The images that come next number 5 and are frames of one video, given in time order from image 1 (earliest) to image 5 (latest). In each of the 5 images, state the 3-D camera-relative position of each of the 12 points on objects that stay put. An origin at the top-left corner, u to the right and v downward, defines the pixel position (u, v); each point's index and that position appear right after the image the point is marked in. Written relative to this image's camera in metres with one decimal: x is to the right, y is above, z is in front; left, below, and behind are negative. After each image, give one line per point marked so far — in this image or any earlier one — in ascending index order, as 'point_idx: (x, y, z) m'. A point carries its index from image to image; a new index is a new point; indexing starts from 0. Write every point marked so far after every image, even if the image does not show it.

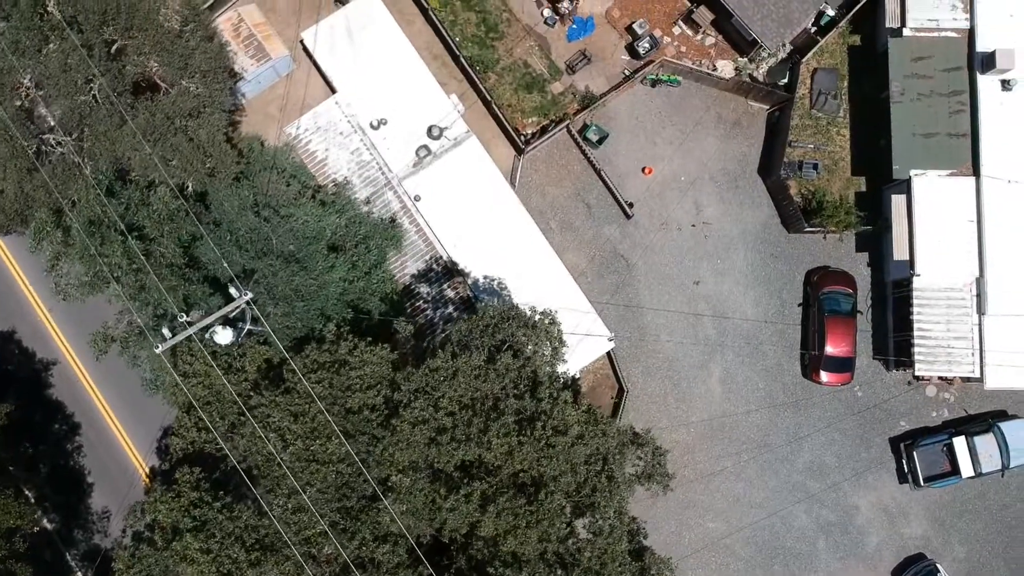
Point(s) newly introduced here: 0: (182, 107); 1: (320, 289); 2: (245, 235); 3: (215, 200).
0: (-6.3, +3.4, +17.3) m
1: (-3.6, 0.0, +17.1) m
2: (-4.9, +1.0, +16.8) m
3: (-5.6, +1.6, +17.0) m
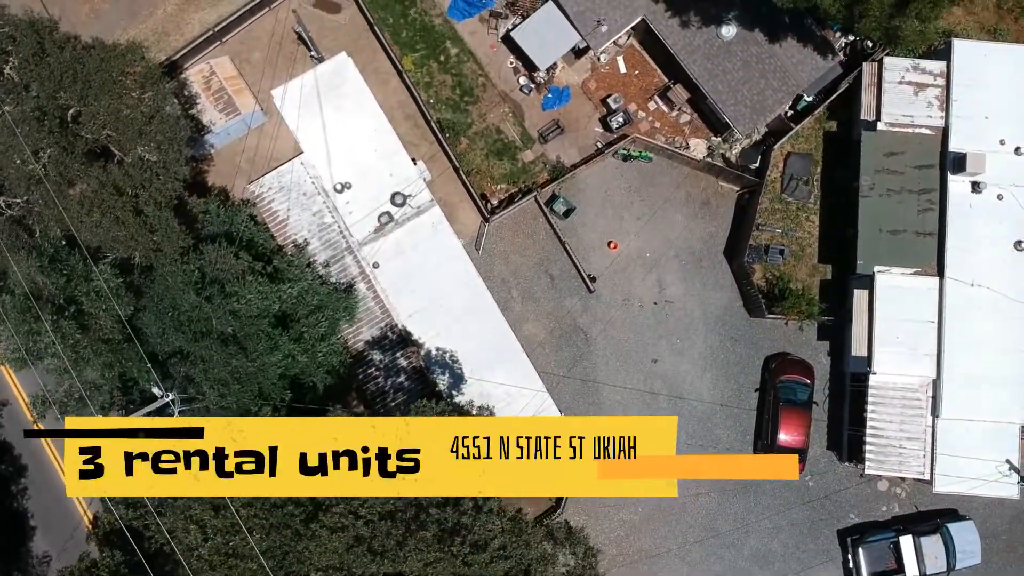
0: (-7.2, +2.1, +17.2) m
1: (-4.7, -1.5, +17.0) m
2: (-6.0, -0.4, +16.7) m
3: (-6.6, +0.2, +16.9) m
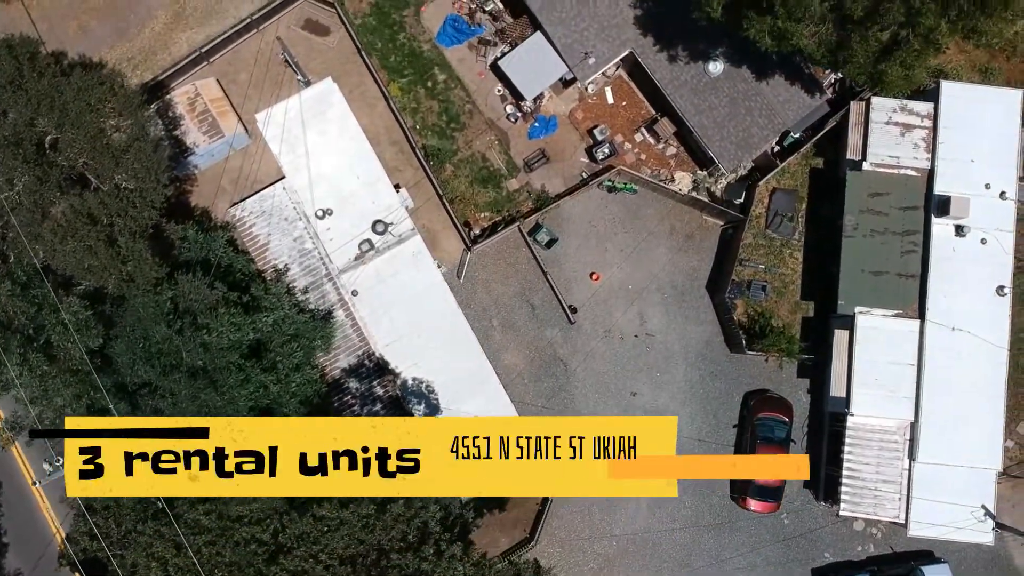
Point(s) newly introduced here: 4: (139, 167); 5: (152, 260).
0: (-7.6, +1.5, +17.2) m
1: (-5.3, -2.2, +17.0) m
2: (-6.5, -1.0, +16.7) m
3: (-7.1, -0.3, +16.9) m
4: (-7.2, +2.3, +17.6) m
5: (-6.9, +0.5, +17.5) m
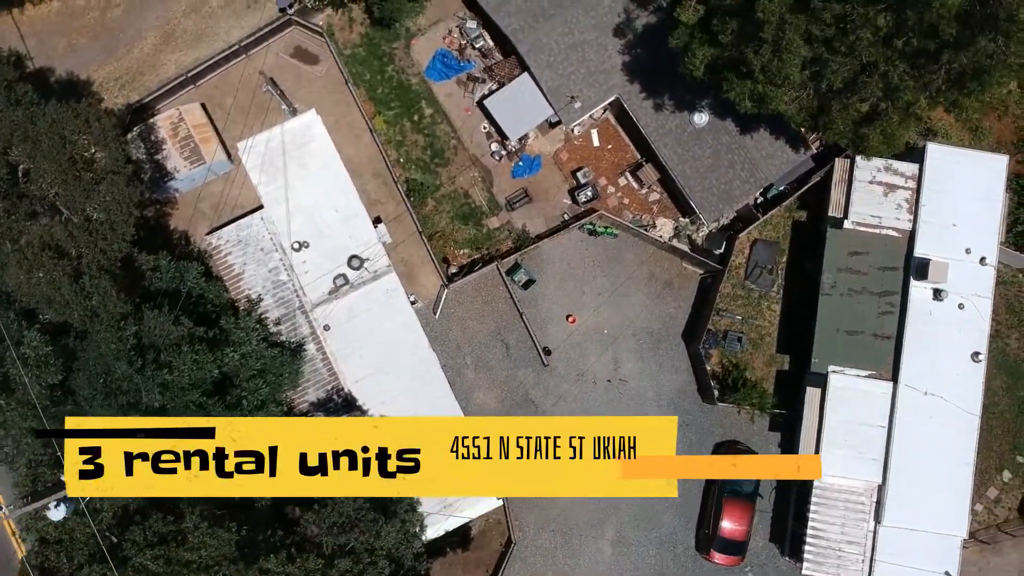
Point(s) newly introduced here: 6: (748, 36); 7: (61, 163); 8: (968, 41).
0: (-8.2, +0.9, +17.1) m
1: (-6.1, -2.9, +16.9) m
2: (-7.2, -1.7, +16.6) m
3: (-7.8, -1.0, +16.9) m
4: (-7.7, +1.7, +17.6) m
5: (-7.5, -0.1, +17.5) m
6: (+4.5, +4.8, +17.2) m
7: (-8.4, +2.3, +17.0) m
8: (+7.4, +4.0, +14.9) m
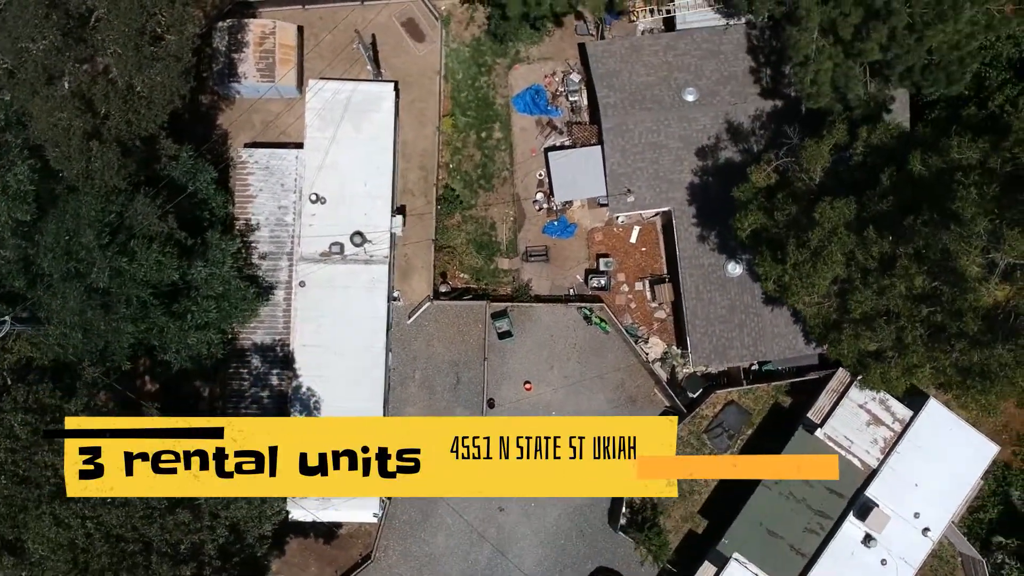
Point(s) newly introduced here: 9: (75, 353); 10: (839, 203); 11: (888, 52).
0: (-7.7, +3.5, +17.3) m
1: (-7.5, -0.8, +17.1) m
2: (-8.0, +0.8, +16.8) m
3: (-8.2, +1.7, +17.0) m
4: (-6.8, +4.0, +17.7) m
5: (-7.5, +2.3, +17.7) m
6: (+5.3, +1.1, +16.9) m
7: (-7.2, +4.9, +17.2) m
8: (+7.5, -0.9, +14.5) m
9: (-8.2, -1.3, +17.1) m
10: (+5.6, +1.5, +15.7) m
11: (+7.8, +4.9, +18.9) m
